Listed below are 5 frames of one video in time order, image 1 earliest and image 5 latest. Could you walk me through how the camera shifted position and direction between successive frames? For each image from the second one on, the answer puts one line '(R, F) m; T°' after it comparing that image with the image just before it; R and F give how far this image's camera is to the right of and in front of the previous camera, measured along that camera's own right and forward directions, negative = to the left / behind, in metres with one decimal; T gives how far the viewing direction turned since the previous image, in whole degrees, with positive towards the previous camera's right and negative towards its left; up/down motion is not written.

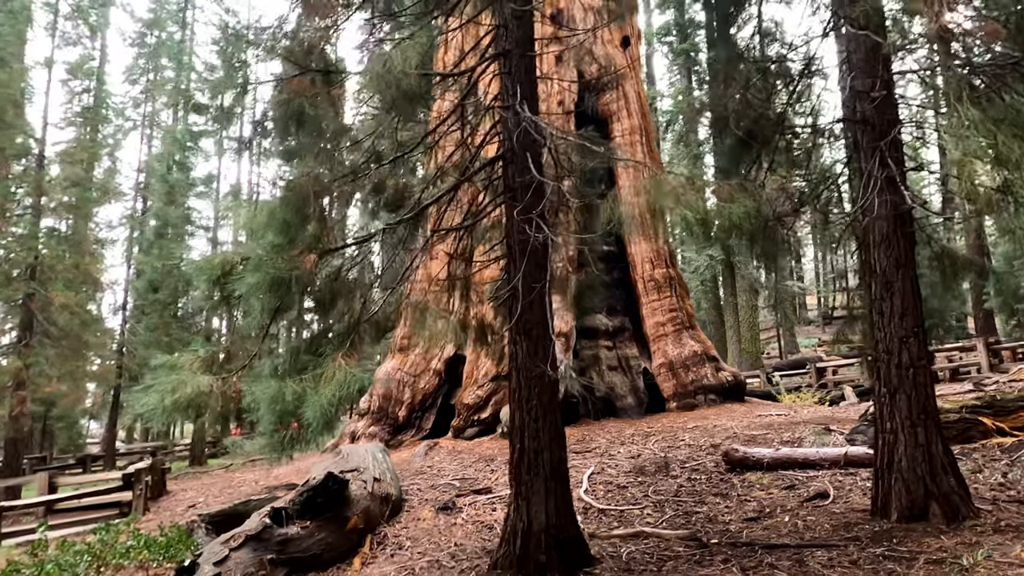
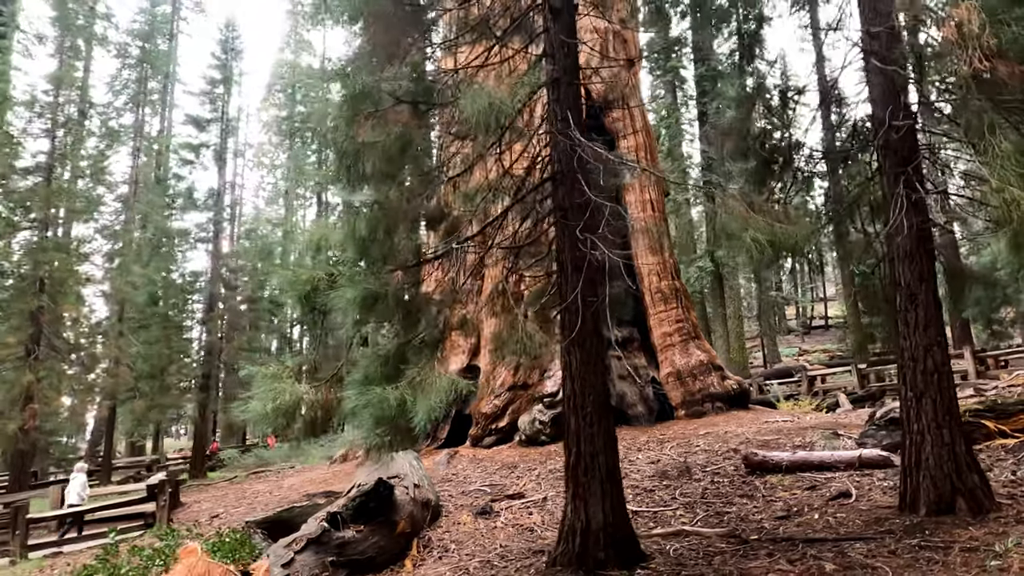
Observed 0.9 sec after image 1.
(-0.6, -0.3) m; +2°
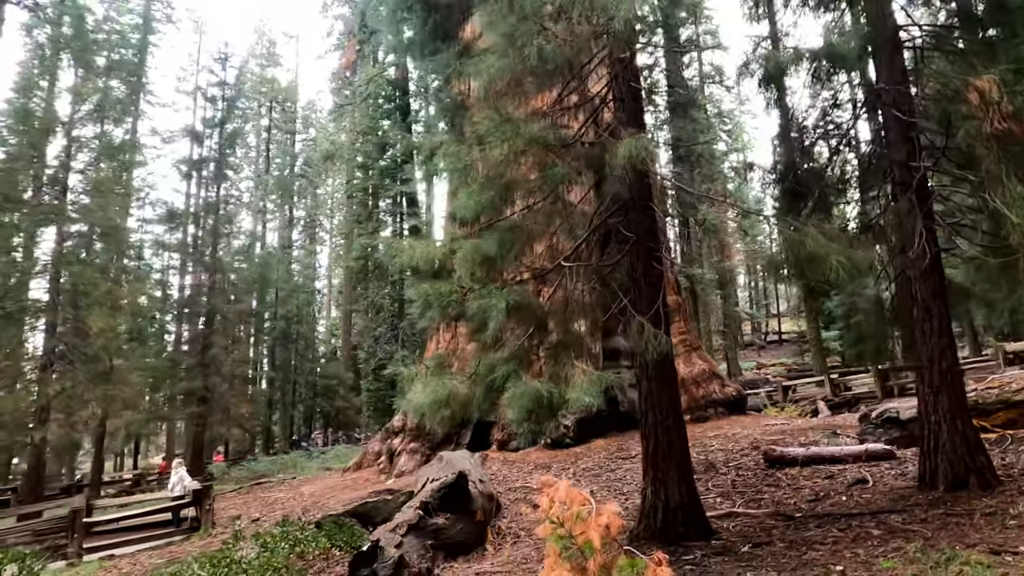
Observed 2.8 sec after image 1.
(-1.1, -0.7) m; +4°
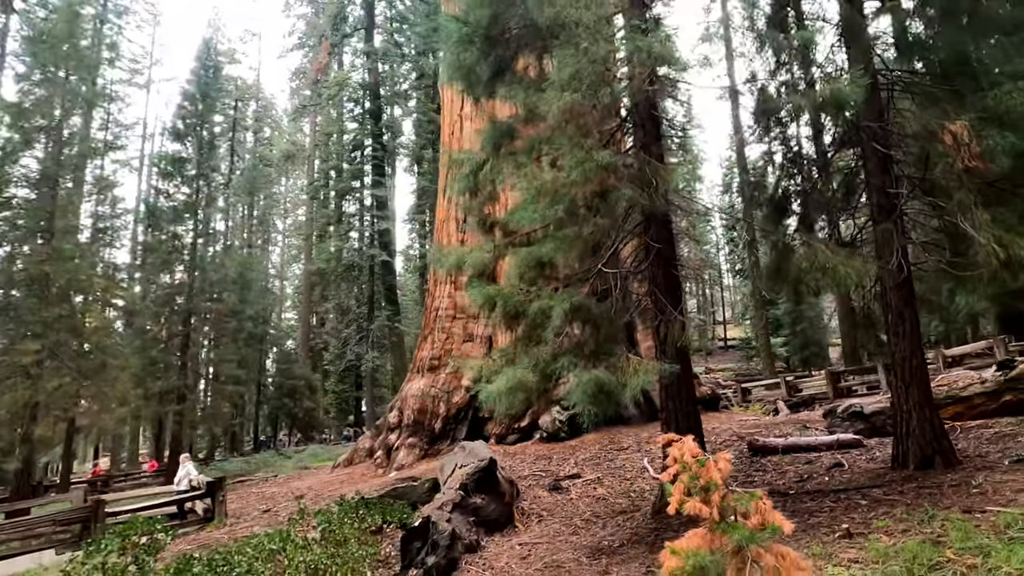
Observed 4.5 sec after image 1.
(-0.9, -0.6) m; +5°
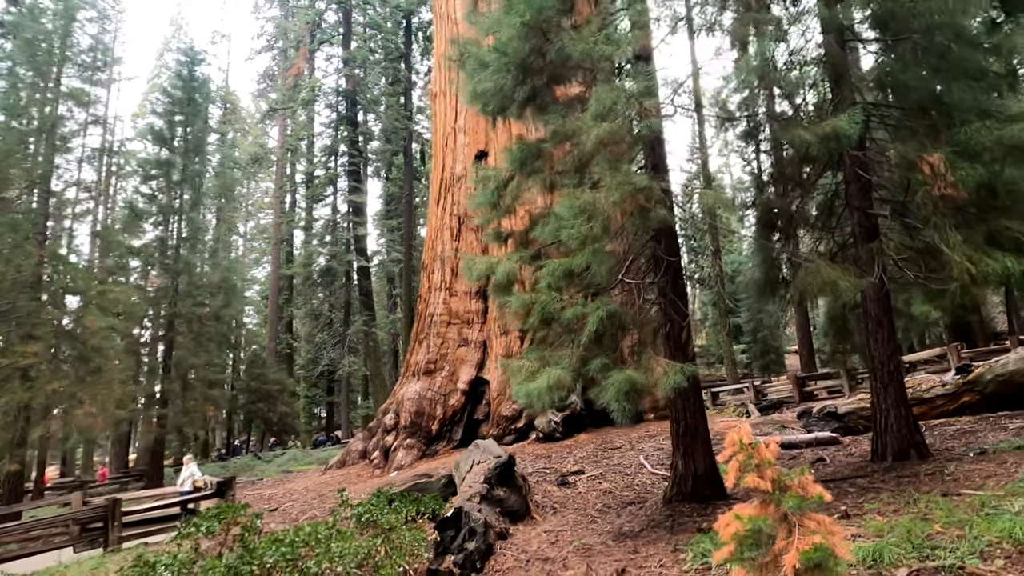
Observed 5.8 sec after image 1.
(-0.7, -0.5) m; +4°
